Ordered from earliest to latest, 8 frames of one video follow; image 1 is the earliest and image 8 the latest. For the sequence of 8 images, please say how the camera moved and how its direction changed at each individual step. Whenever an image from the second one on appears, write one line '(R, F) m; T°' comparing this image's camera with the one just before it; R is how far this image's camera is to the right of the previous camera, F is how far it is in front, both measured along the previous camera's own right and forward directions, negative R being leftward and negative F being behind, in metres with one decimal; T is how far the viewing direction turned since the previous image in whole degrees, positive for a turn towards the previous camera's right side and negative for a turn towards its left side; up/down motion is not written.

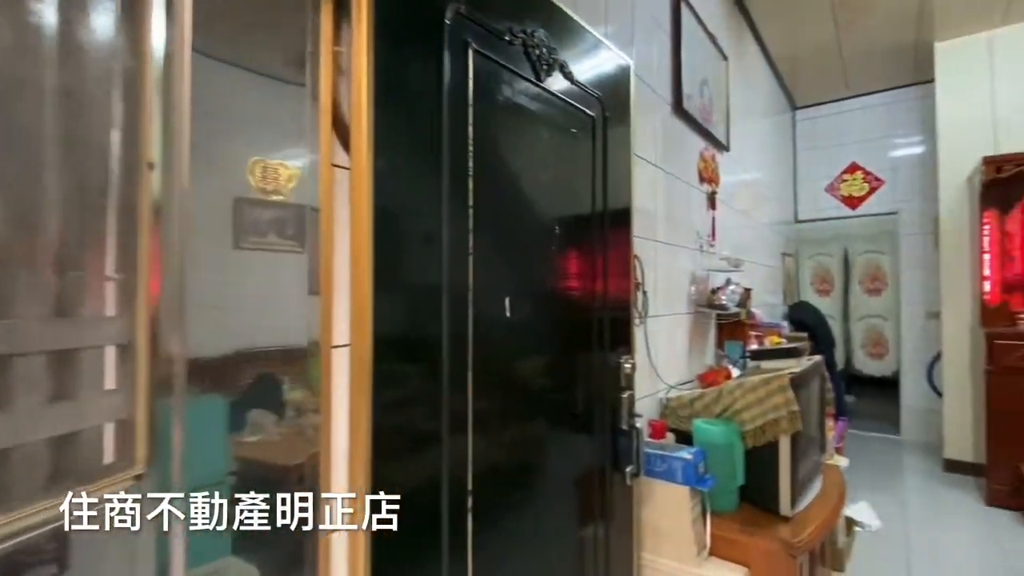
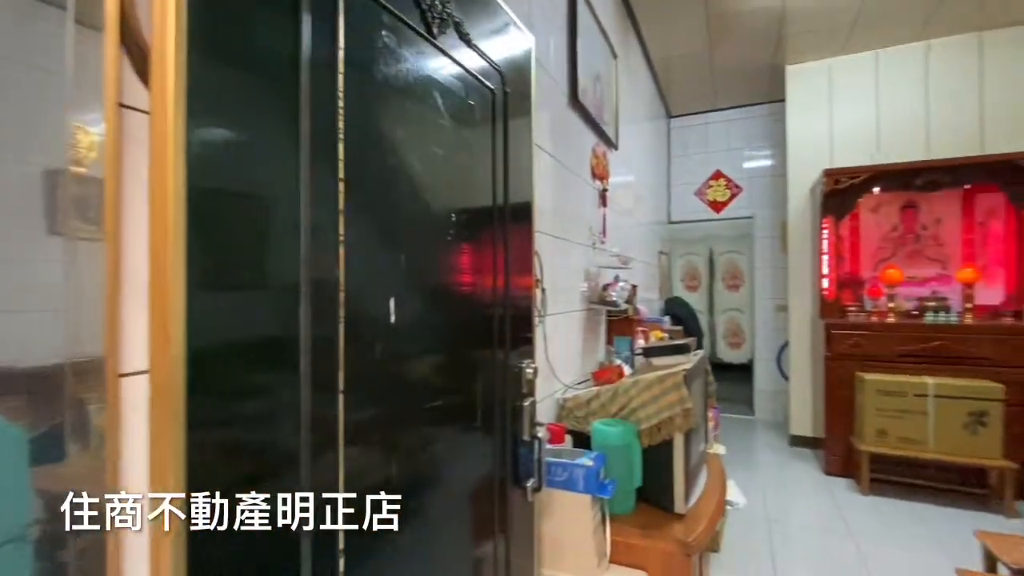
(0.0, +0.2) m; +13°
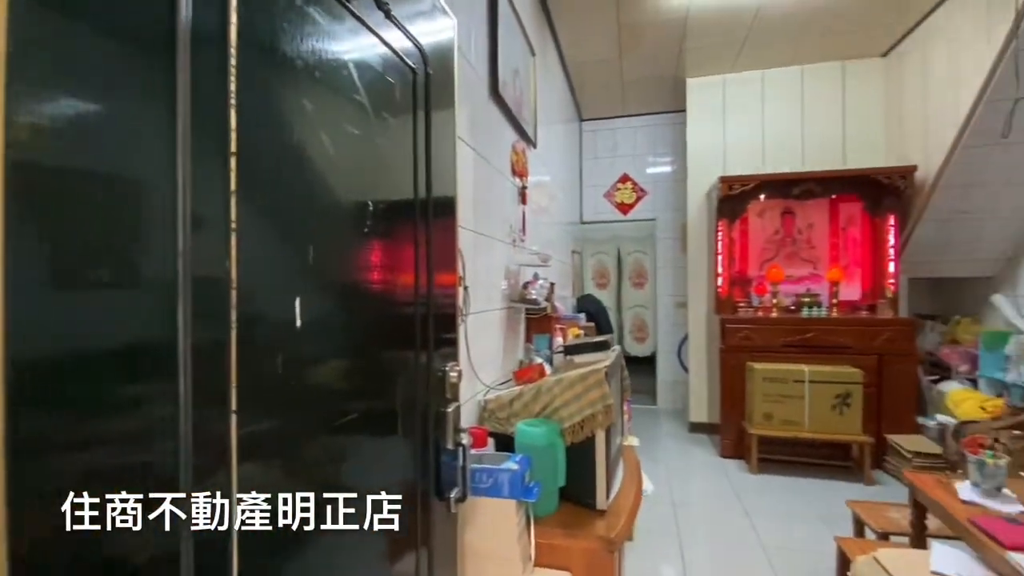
(0.0, +0.1) m; +10°
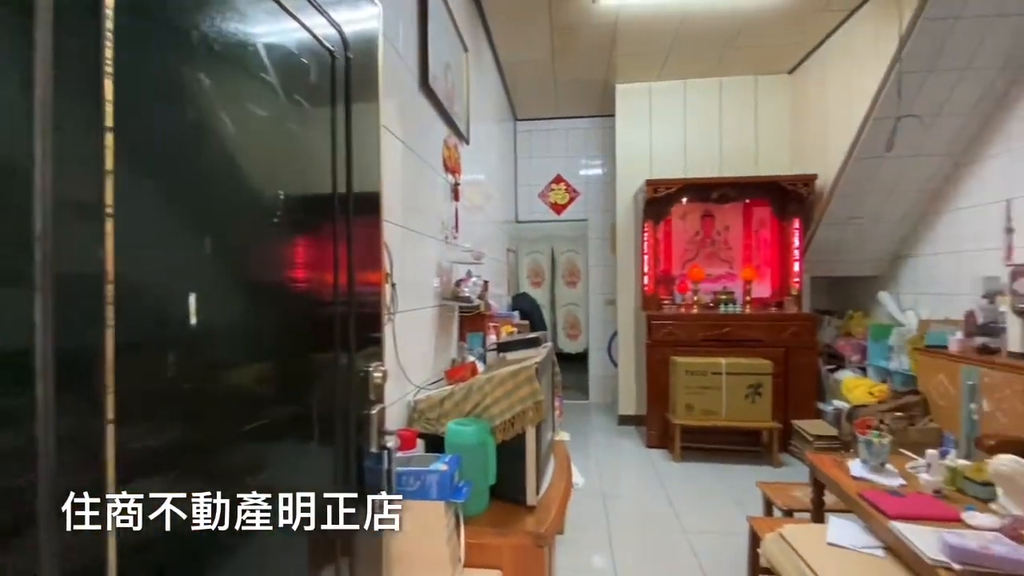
(0.0, 0.0) m; +8°
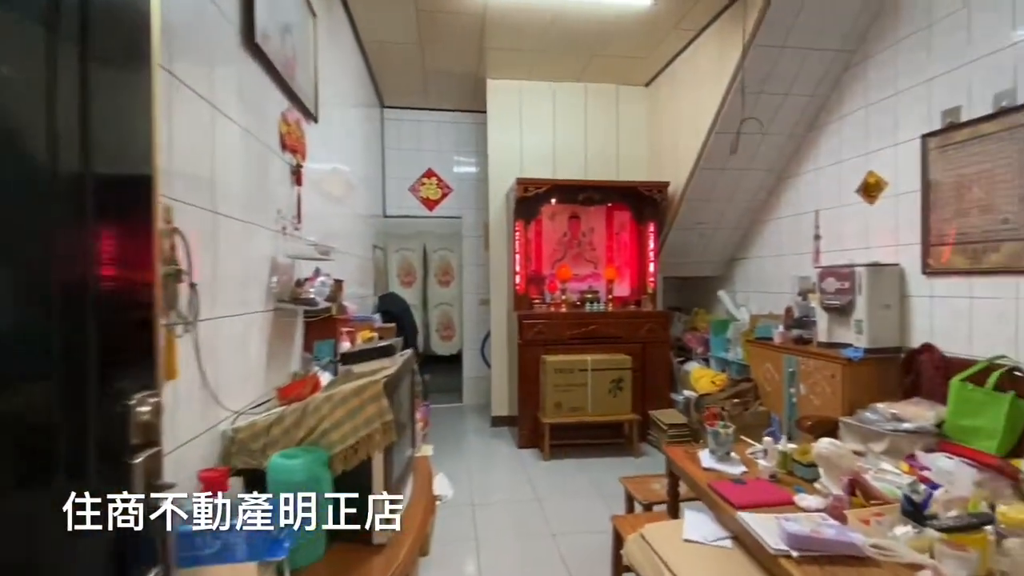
(+0.1, +0.2) m; +15°
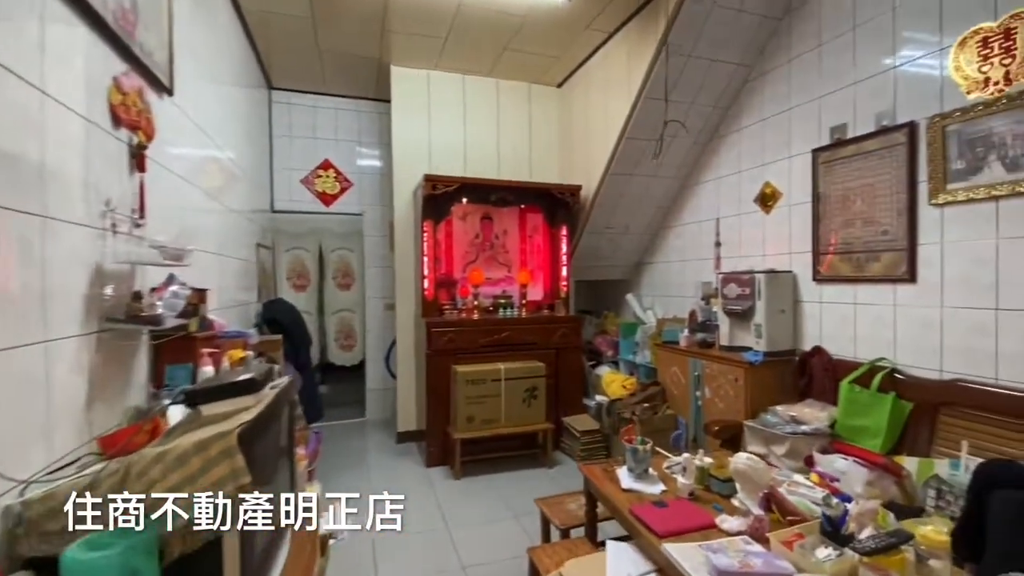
(0.0, +0.2) m; +11°
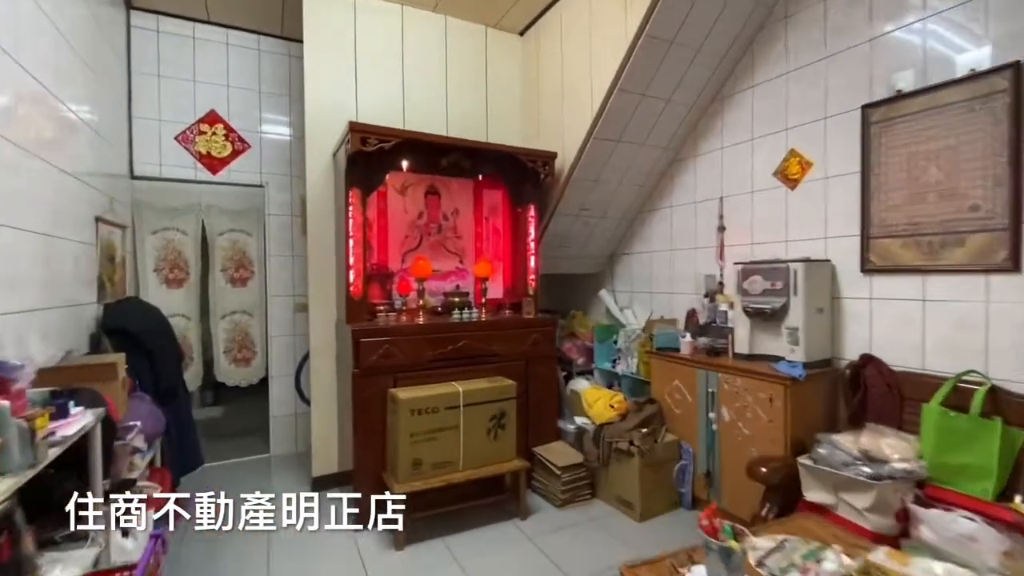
(-0.2, +0.8) m; +9°
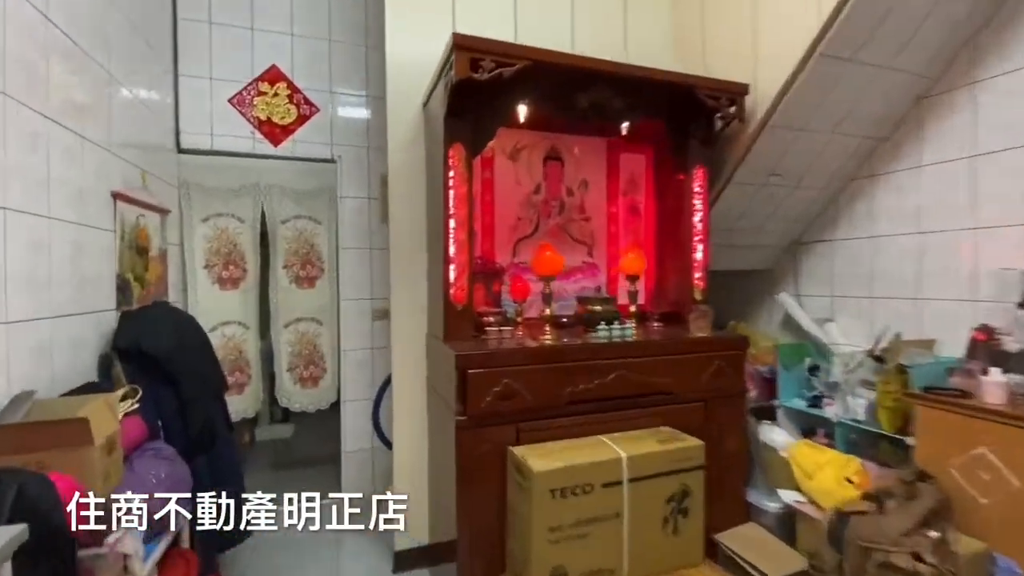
(-0.4, +0.9) m; -8°
